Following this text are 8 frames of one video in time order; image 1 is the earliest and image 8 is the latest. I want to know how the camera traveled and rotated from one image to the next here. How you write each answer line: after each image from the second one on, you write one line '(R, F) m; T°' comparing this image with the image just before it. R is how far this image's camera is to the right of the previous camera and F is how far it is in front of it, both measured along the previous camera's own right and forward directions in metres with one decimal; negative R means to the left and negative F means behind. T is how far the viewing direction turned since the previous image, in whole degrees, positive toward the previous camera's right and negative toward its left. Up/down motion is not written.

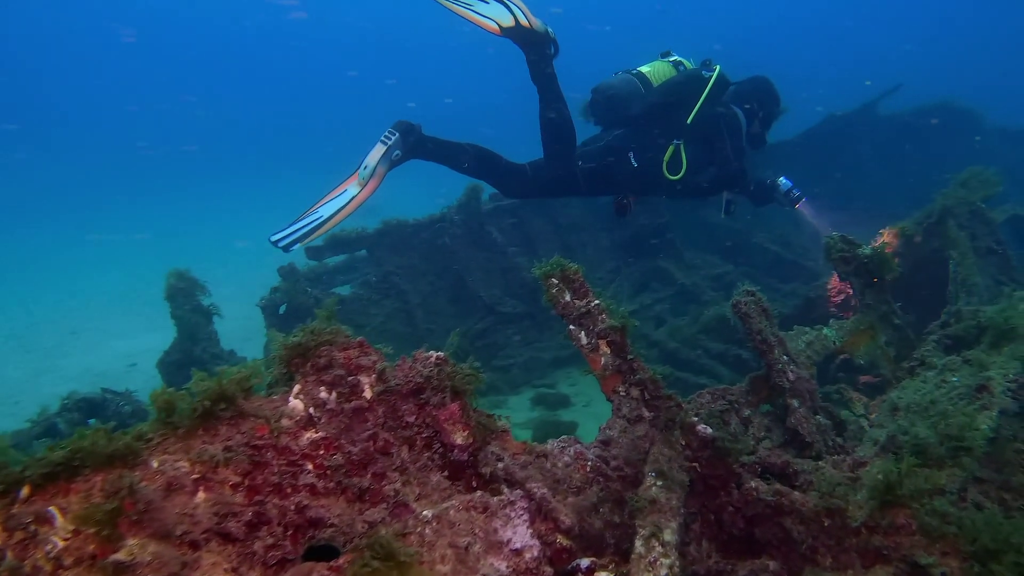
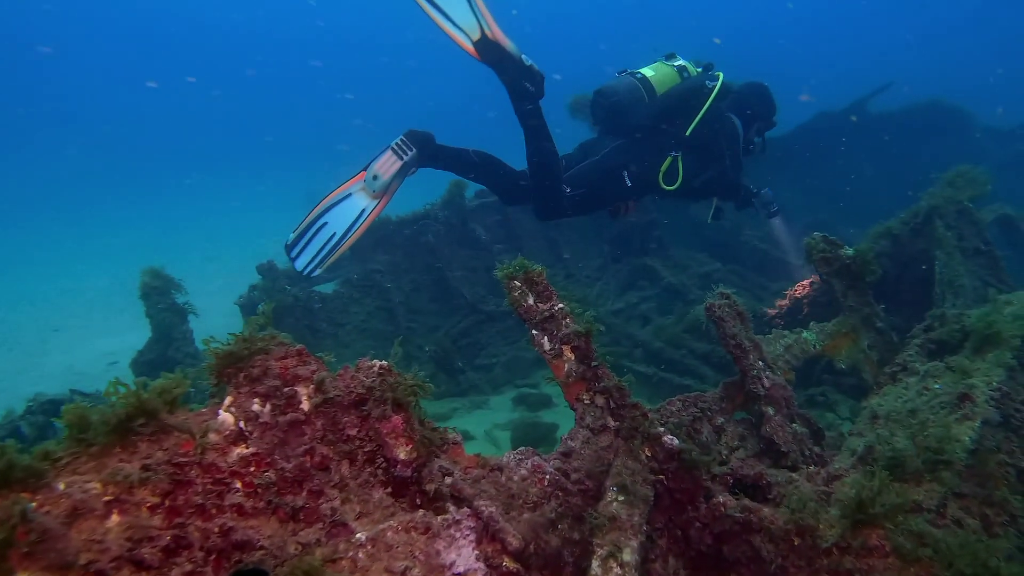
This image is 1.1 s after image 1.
(+0.3, +0.2) m; 0°
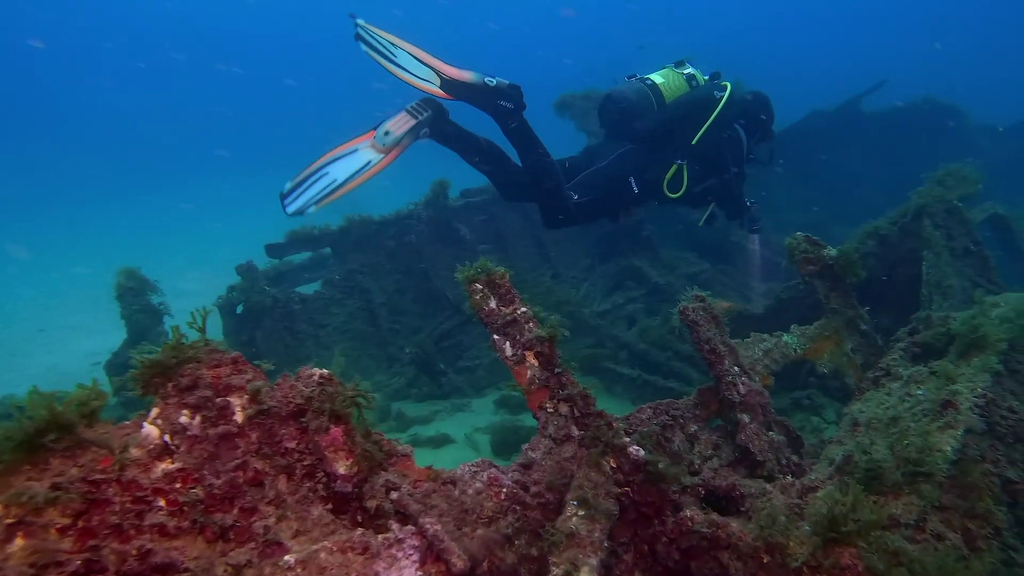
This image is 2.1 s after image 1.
(+0.3, +0.2) m; 0°
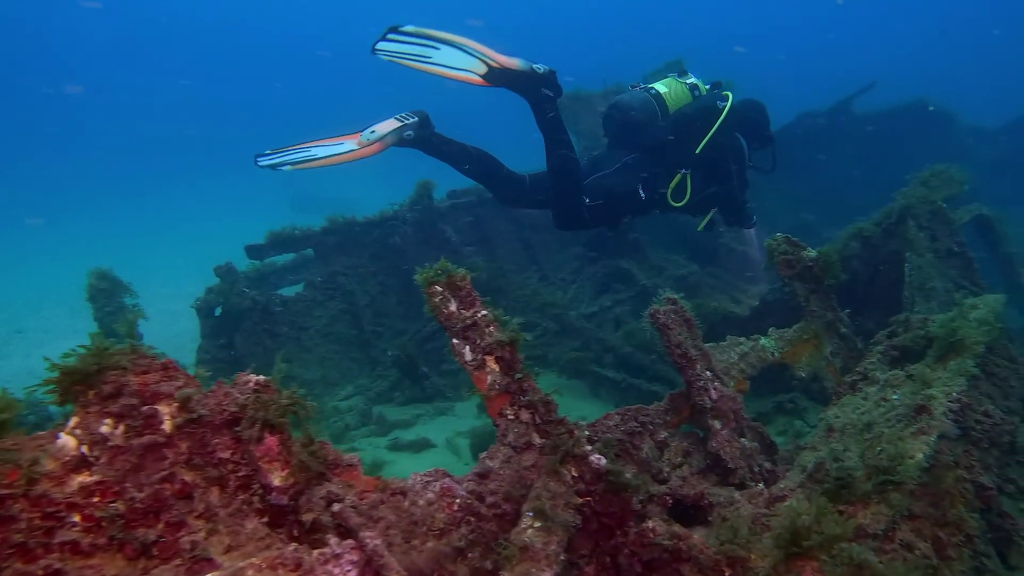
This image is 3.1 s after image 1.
(+0.3, +0.1) m; 0°
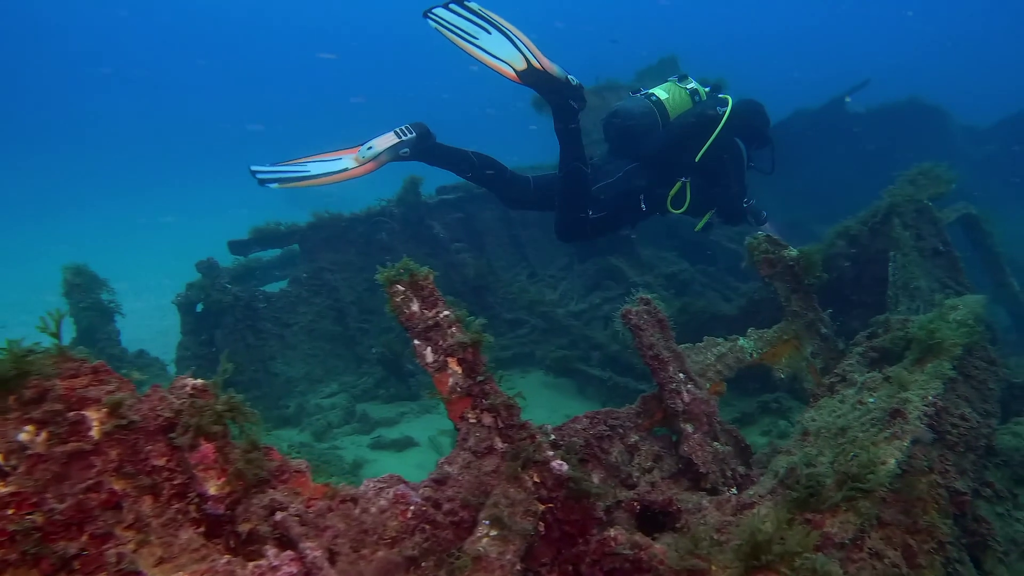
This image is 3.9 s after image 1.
(+0.2, +0.1) m; 0°
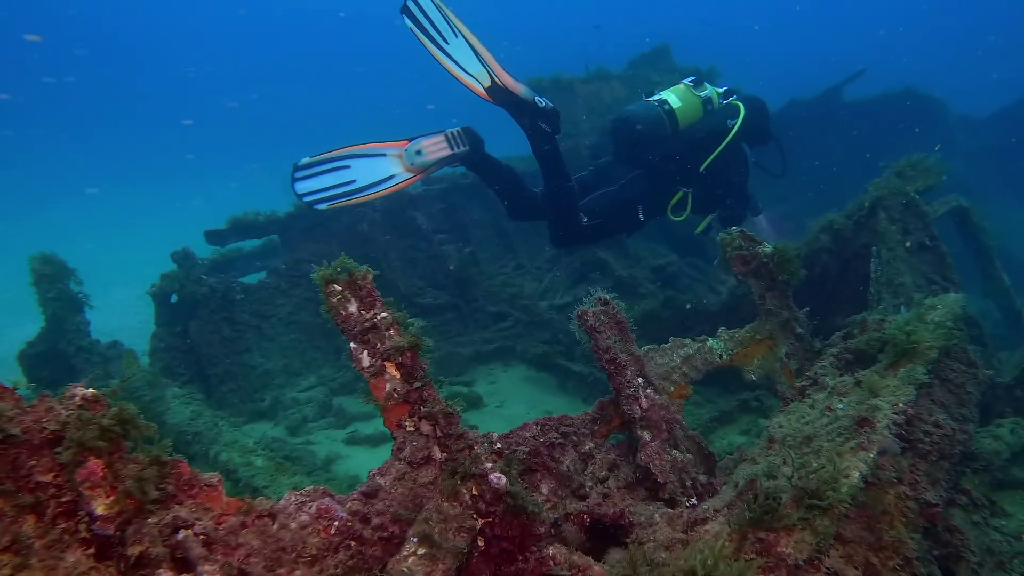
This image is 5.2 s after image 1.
(+0.4, +0.2) m; -1°
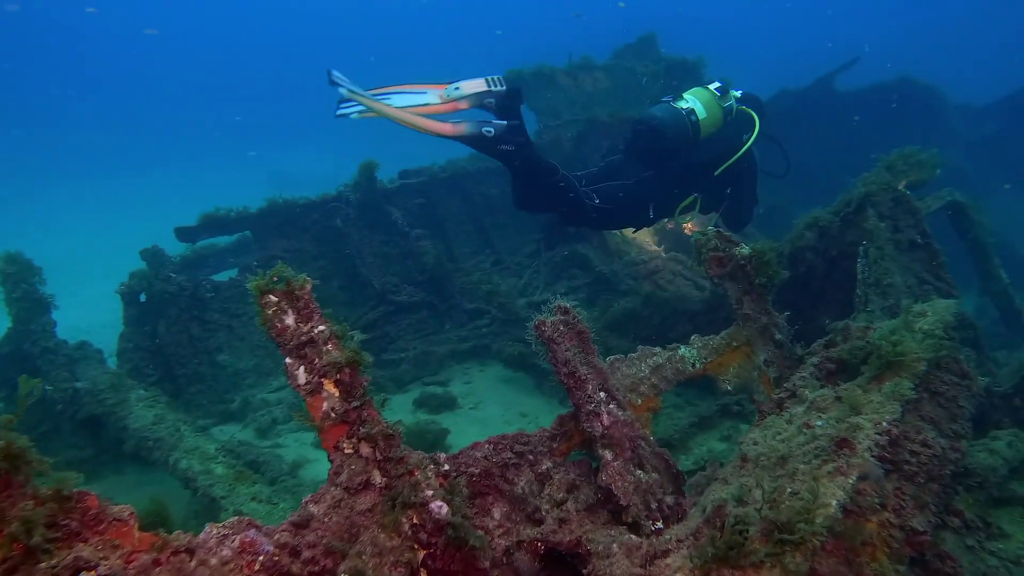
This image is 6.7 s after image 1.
(+0.3, +0.2) m; 0°
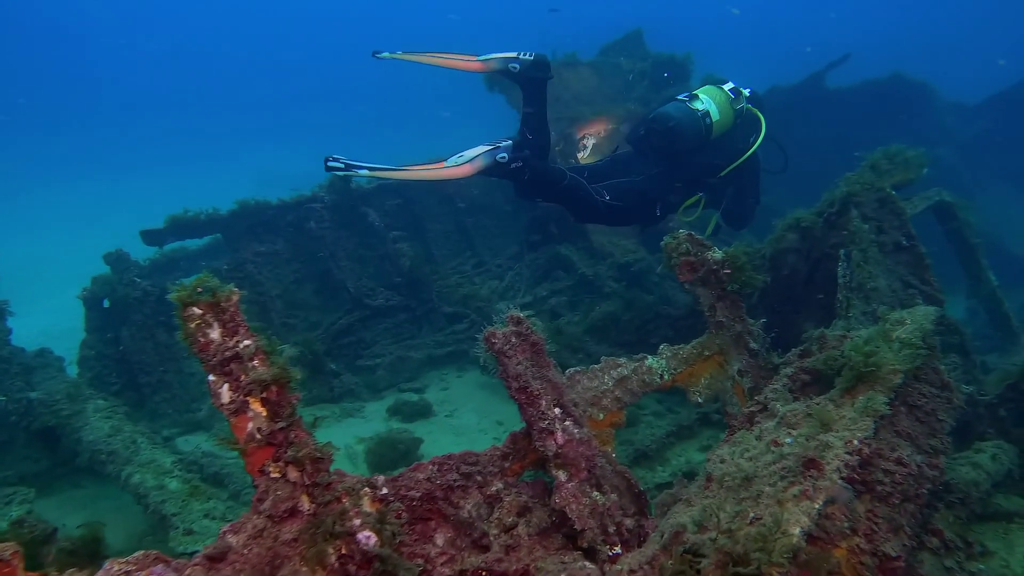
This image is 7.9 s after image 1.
(+0.3, +0.2) m; 0°
